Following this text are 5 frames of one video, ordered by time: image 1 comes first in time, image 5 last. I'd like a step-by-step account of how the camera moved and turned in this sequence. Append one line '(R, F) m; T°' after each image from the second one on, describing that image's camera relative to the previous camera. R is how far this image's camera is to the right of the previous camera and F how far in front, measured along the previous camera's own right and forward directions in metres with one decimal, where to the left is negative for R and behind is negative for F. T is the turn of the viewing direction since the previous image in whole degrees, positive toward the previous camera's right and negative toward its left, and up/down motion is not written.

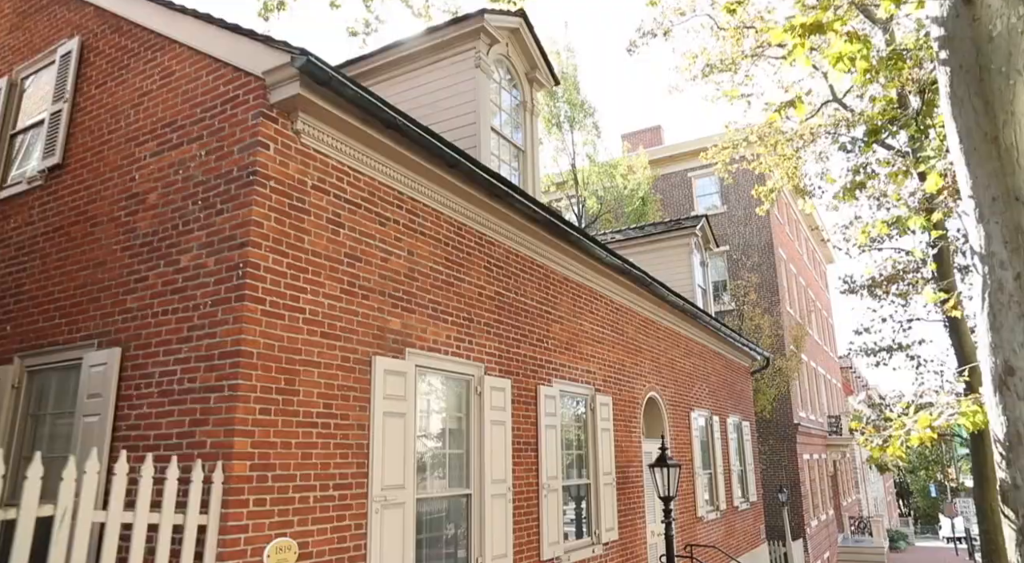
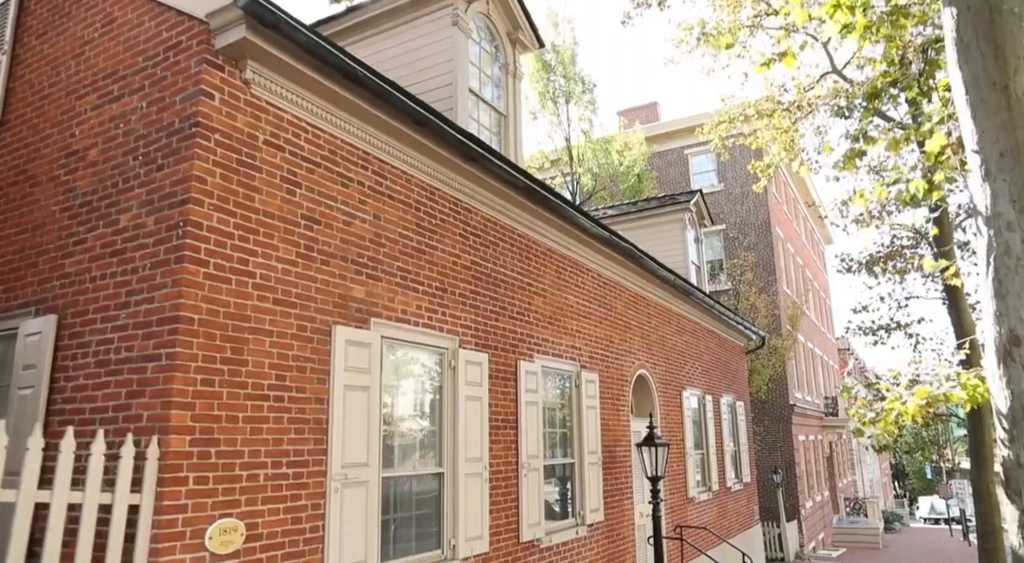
(+0.2, +0.4) m; 0°
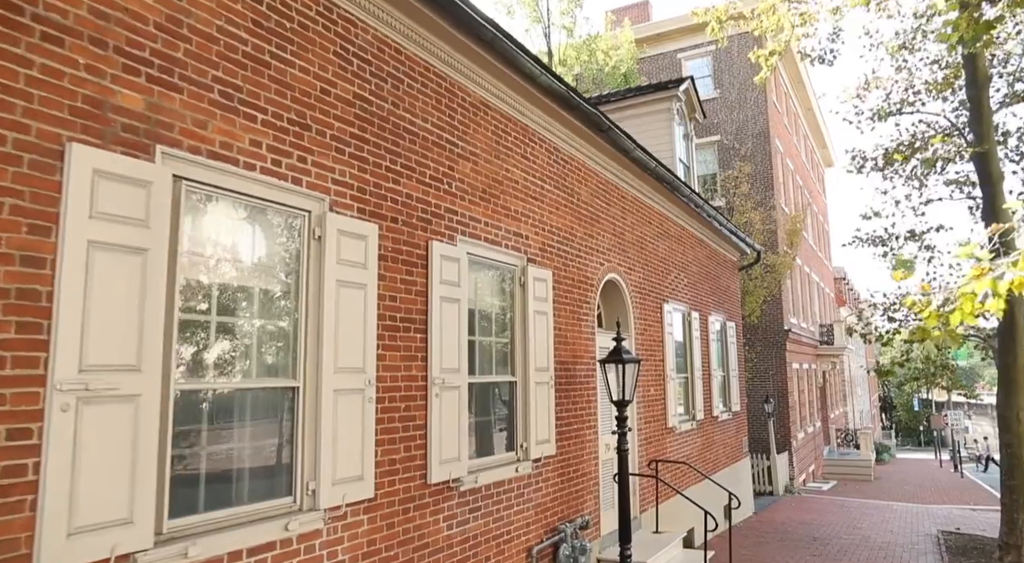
(+0.6, +1.9) m; +1°
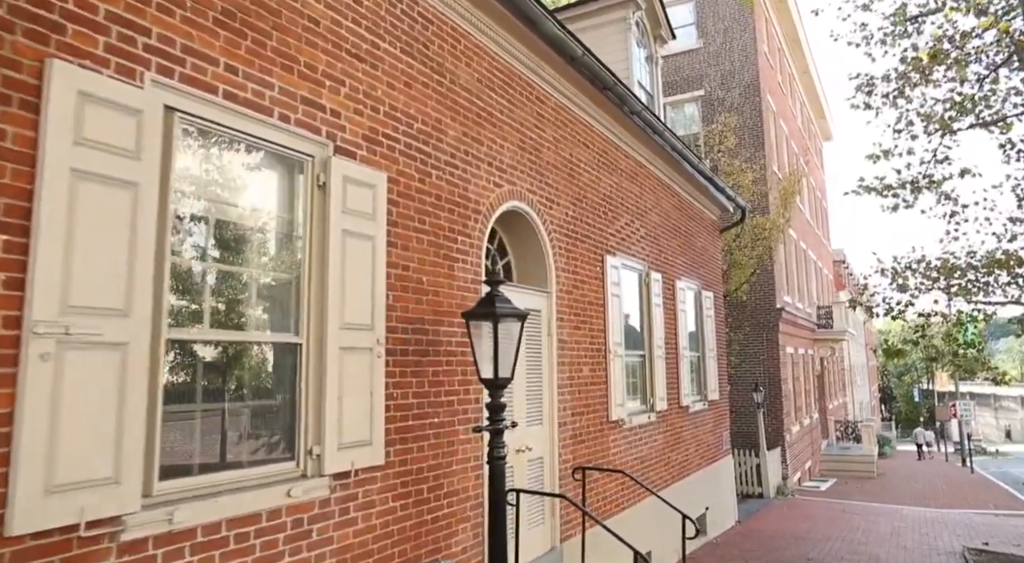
(+1.2, +2.4) m; 0°
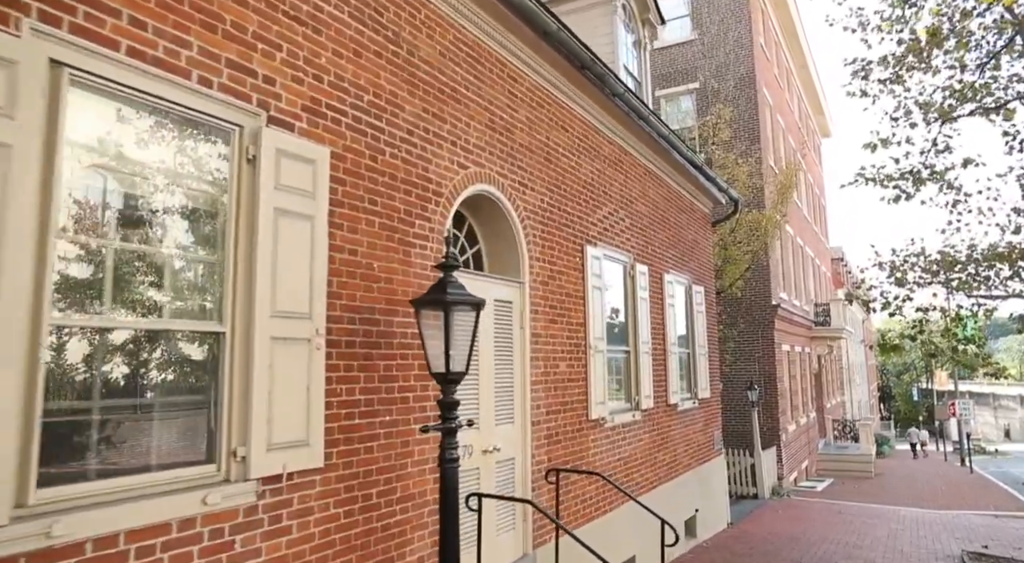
(+0.3, +0.4) m; 0°
